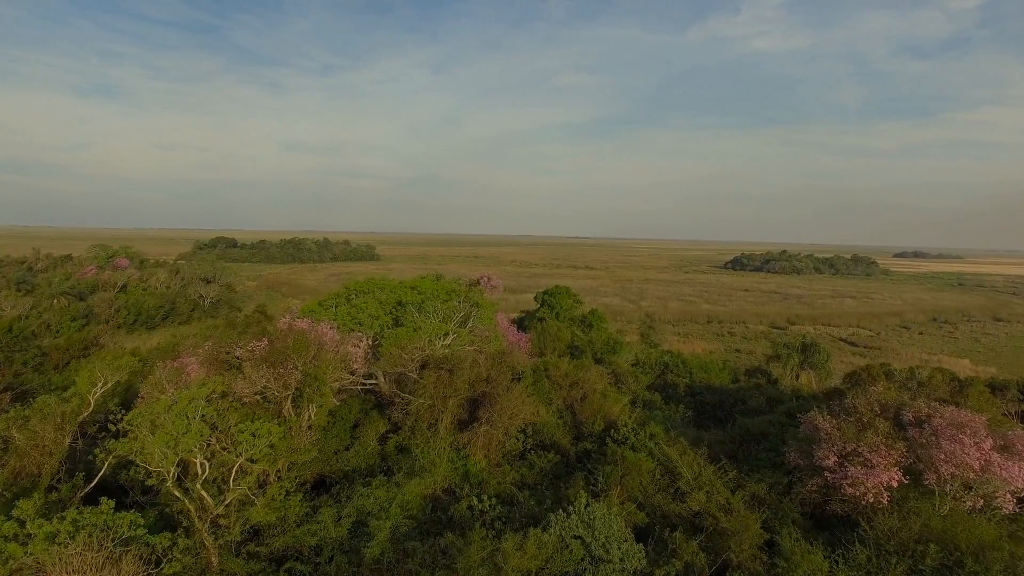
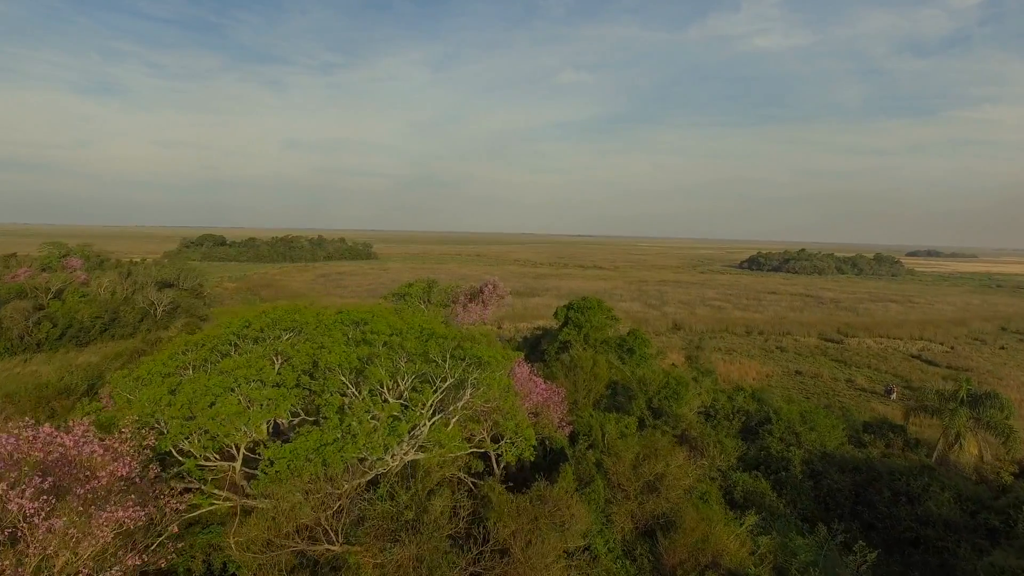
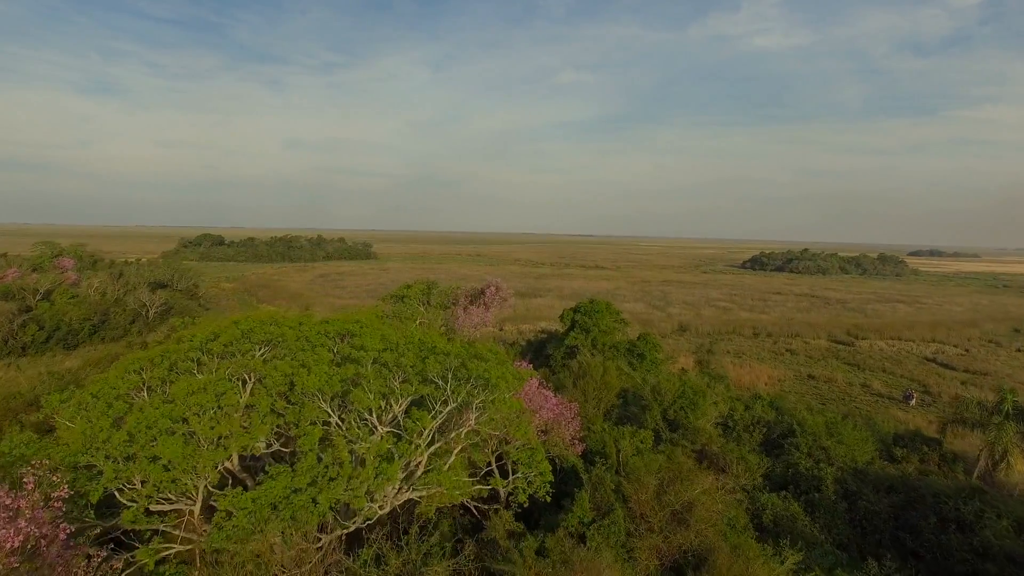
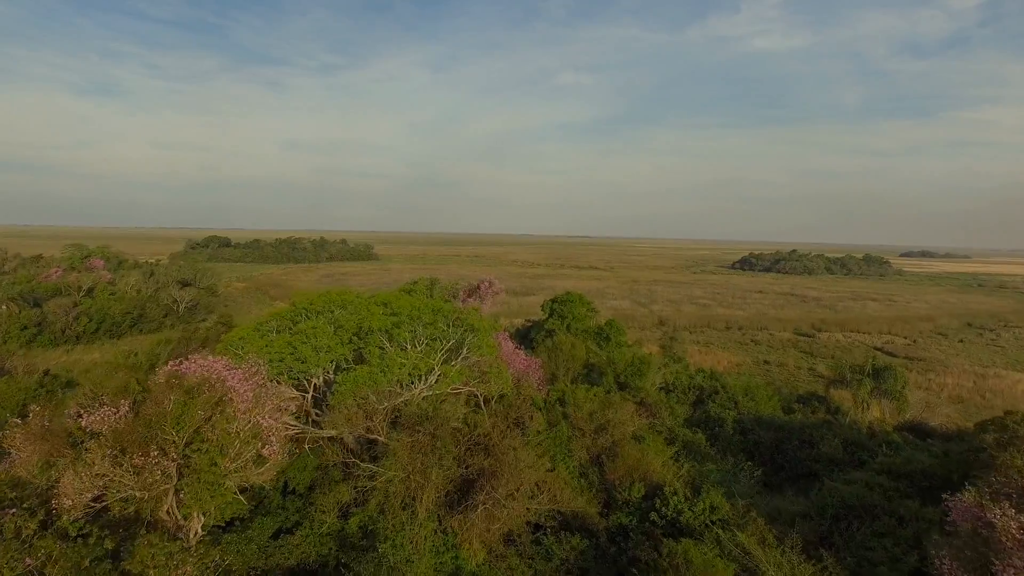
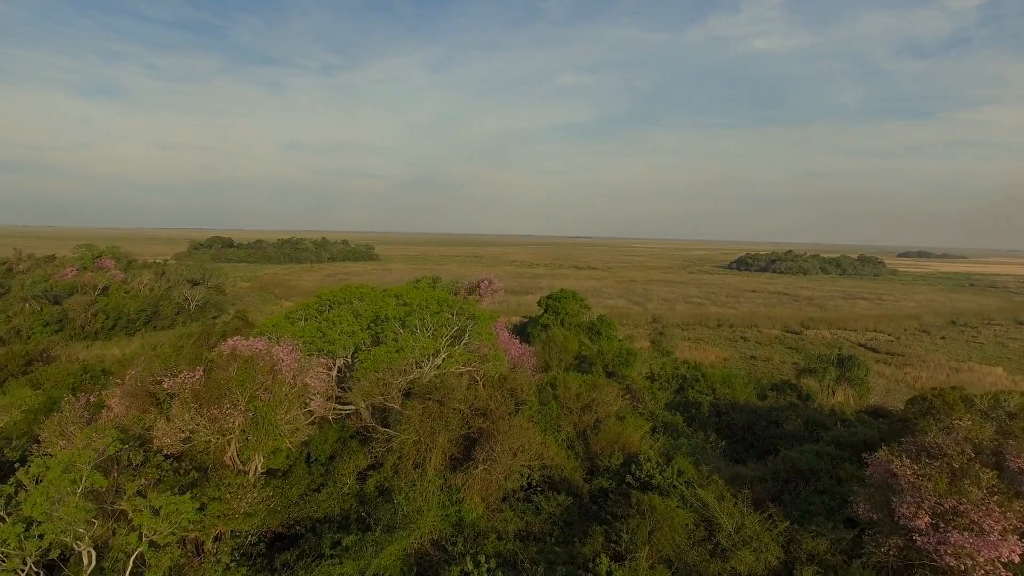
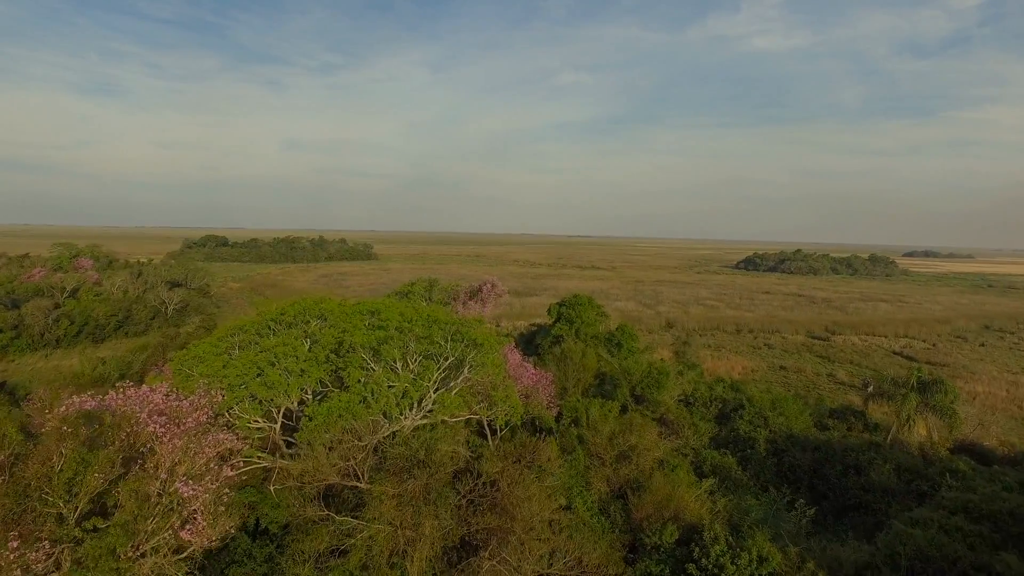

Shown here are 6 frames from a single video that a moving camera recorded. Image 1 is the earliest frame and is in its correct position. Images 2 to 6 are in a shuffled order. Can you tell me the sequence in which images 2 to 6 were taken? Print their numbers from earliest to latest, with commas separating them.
5, 4, 6, 2, 3
